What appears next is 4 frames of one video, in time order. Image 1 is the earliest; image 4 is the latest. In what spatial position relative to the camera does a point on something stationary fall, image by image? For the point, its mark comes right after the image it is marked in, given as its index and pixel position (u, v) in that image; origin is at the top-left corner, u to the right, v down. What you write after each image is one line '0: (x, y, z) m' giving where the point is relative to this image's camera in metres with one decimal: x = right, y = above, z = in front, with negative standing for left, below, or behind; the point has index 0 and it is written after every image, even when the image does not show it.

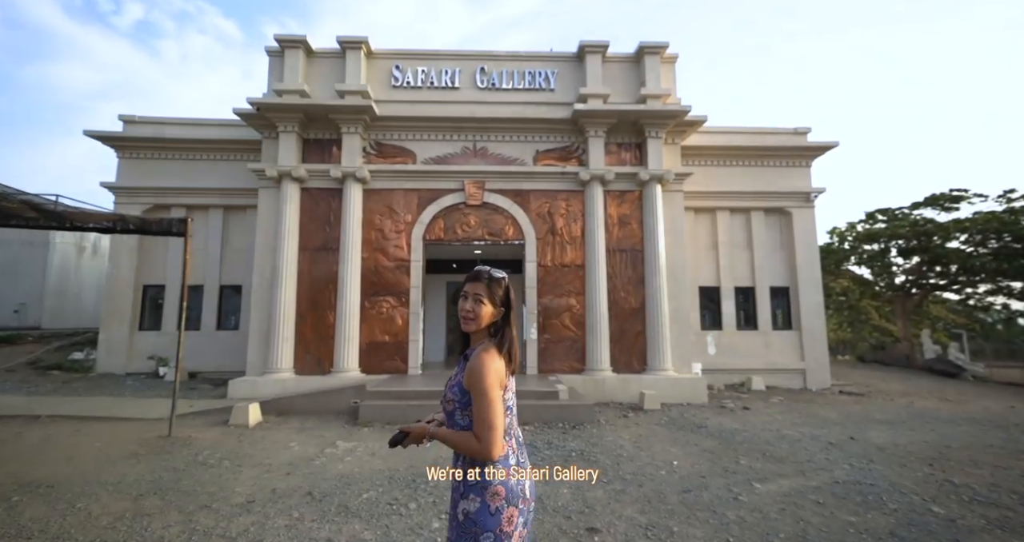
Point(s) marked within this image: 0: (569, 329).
0: (+1.3, -1.4, +10.6) m
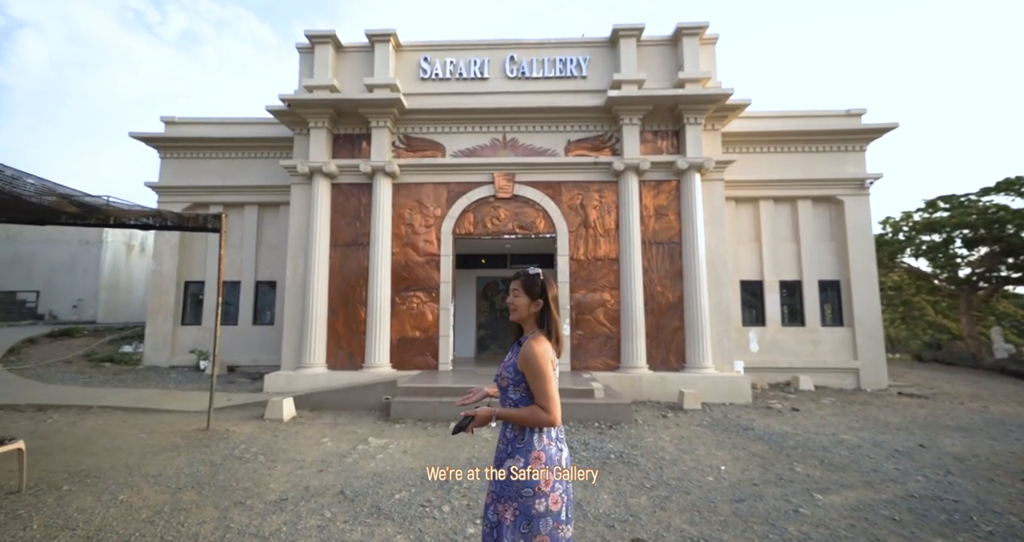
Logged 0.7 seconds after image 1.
0: (+2.1, -1.2, +10.3) m
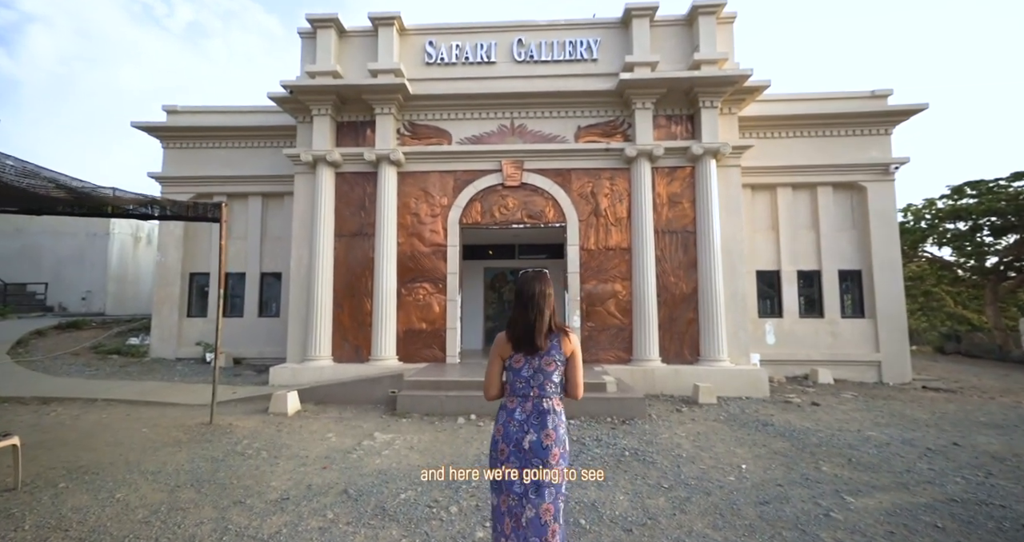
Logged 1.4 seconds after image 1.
0: (+2.3, -1.0, +10.0) m
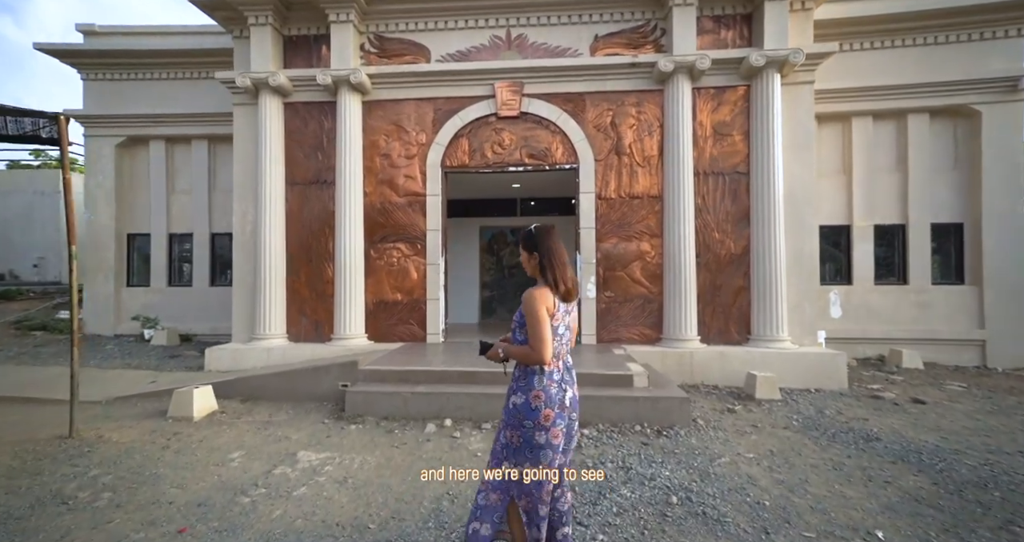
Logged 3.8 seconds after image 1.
0: (+2.2, -0.2, +7.8) m
